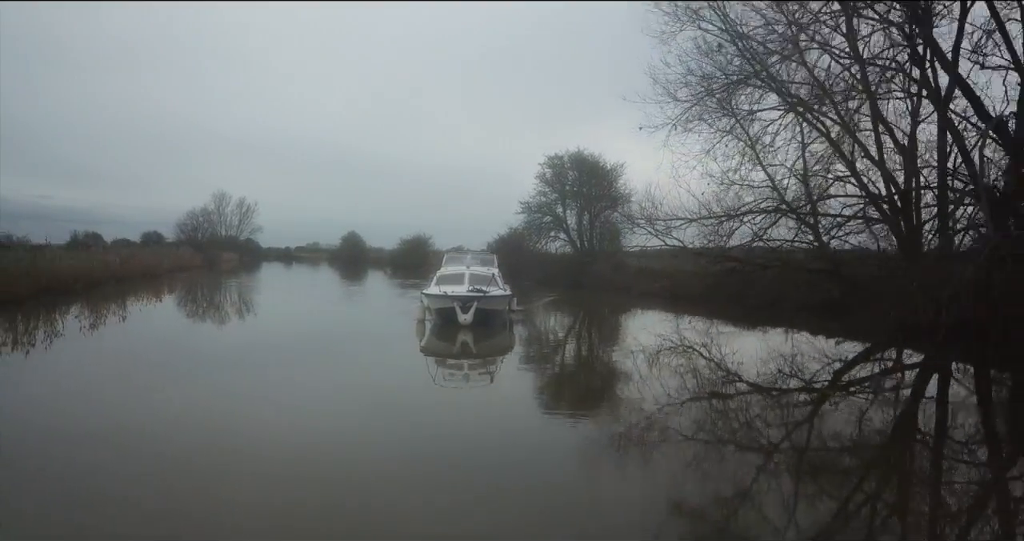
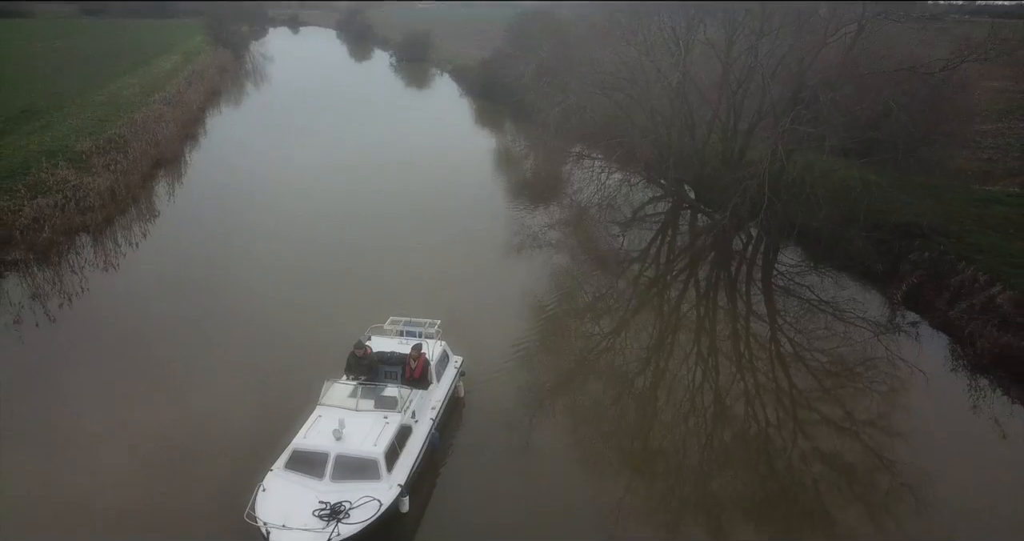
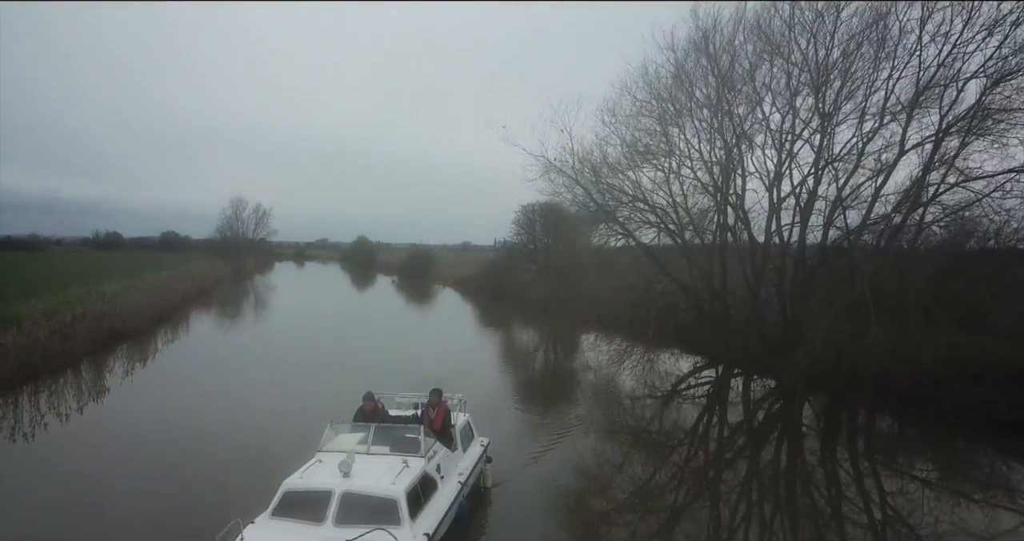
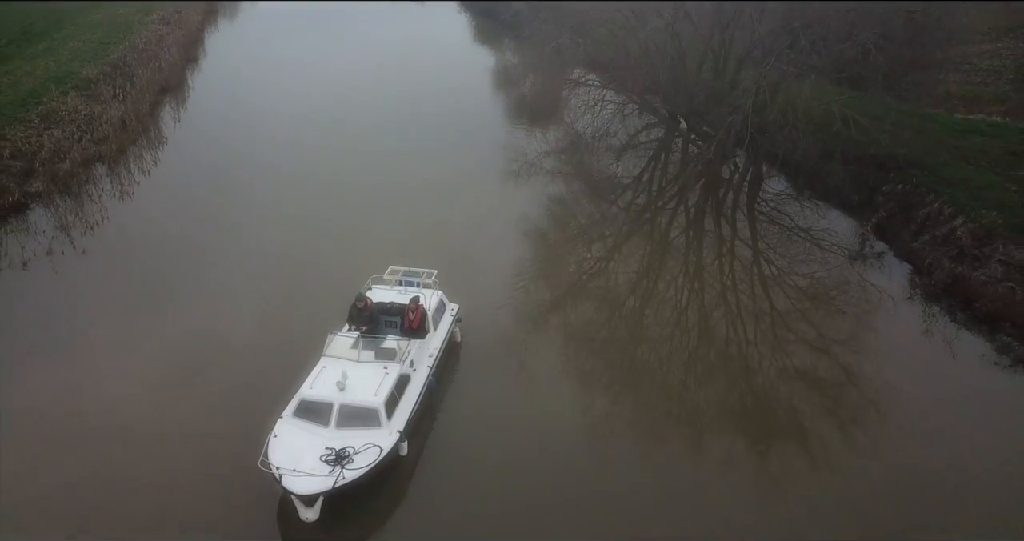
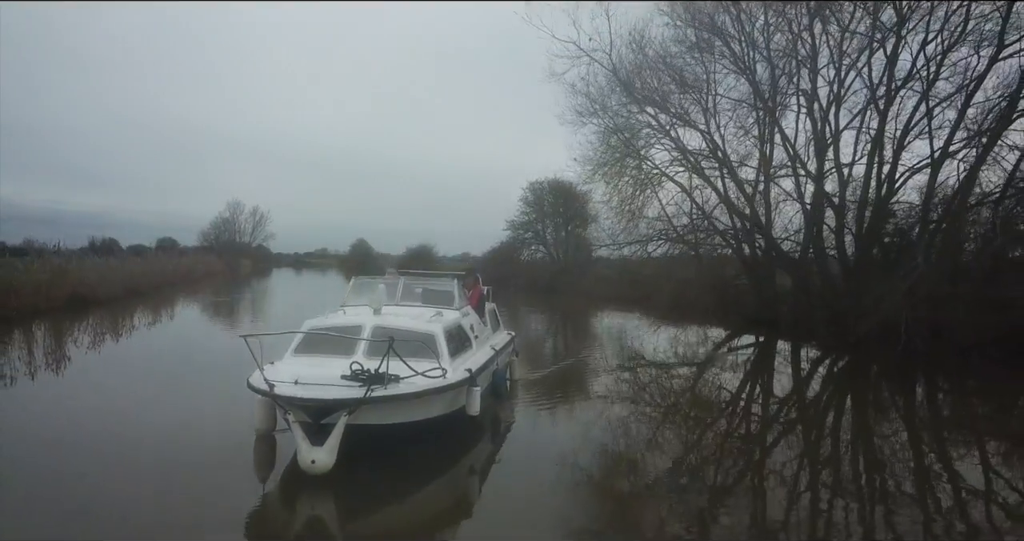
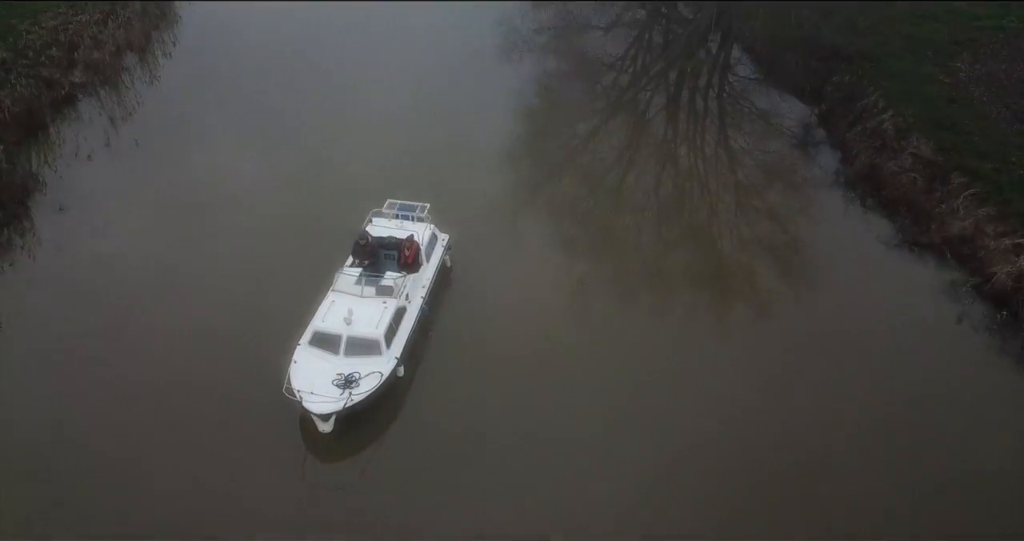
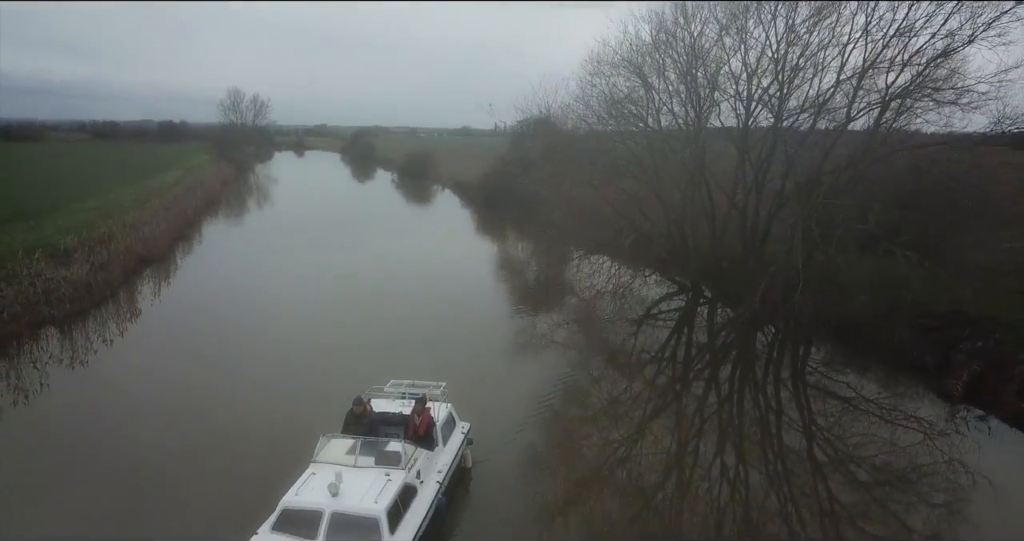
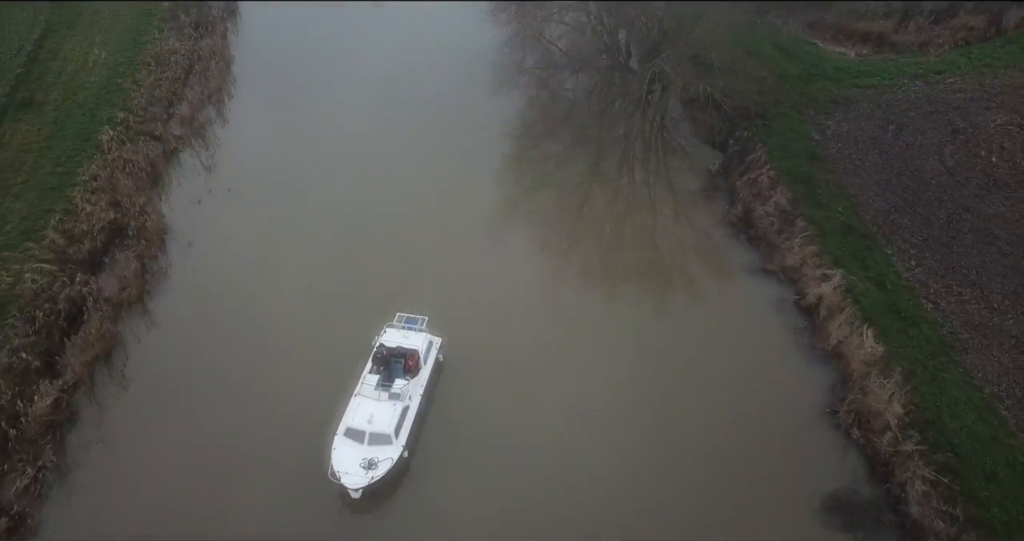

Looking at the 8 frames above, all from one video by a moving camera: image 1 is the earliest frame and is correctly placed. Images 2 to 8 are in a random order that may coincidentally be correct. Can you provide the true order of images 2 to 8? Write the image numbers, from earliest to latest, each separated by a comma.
5, 3, 7, 2, 4, 6, 8
